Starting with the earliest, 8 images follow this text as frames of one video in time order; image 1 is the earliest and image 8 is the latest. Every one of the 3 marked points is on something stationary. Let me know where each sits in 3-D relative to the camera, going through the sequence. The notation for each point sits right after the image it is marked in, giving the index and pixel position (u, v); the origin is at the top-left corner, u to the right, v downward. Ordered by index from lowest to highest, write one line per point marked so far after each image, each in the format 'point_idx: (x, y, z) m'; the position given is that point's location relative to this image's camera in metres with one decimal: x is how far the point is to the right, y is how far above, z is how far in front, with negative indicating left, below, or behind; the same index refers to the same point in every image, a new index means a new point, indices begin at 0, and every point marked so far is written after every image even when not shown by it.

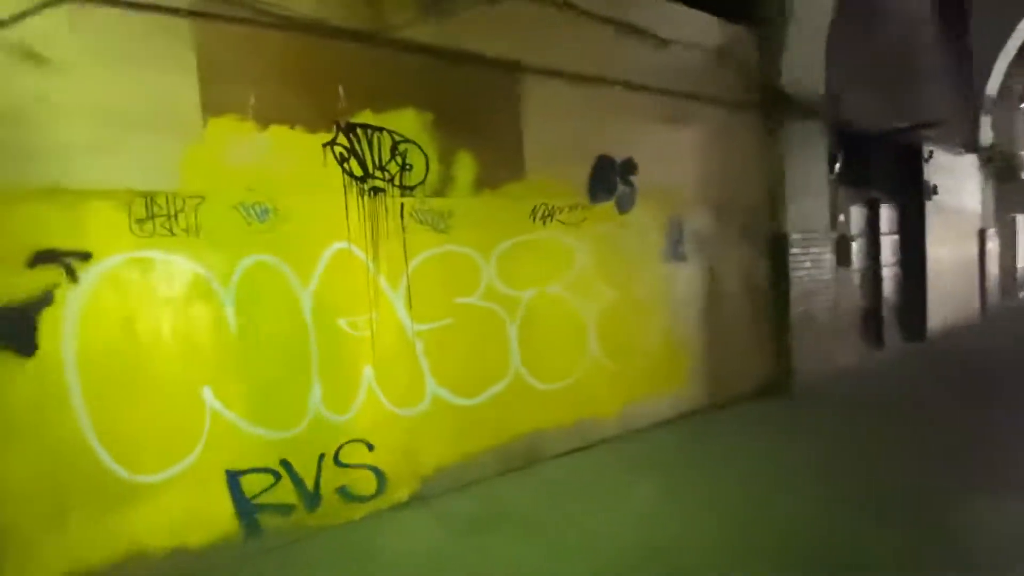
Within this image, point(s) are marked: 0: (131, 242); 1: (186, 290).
0: (-2.8, +0.3, +3.5) m
1: (-2.5, 0.0, +3.7) m
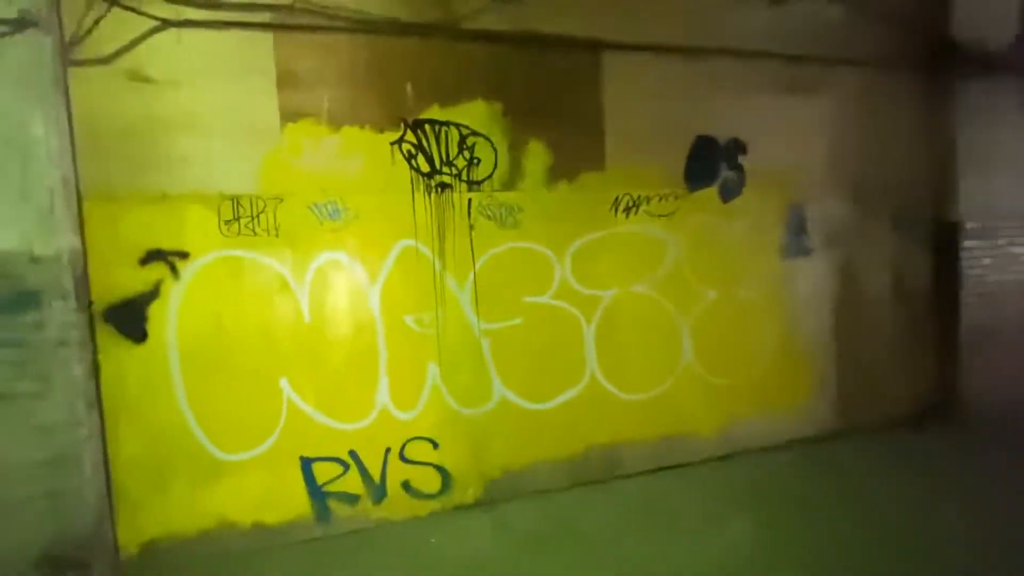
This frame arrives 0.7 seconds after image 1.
0: (-2.4, +0.4, +3.9) m
1: (-2.0, 0.0, +4.0) m
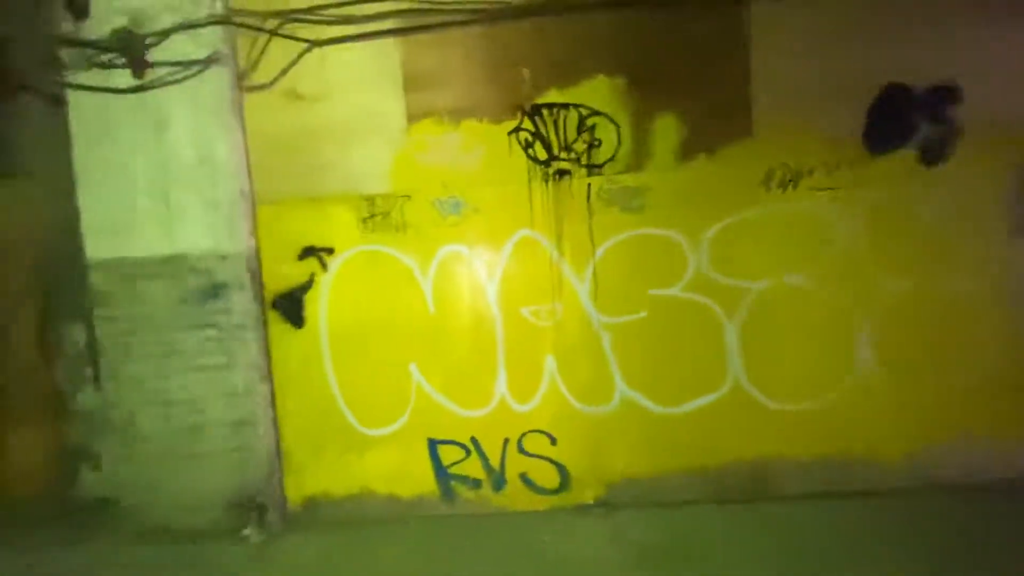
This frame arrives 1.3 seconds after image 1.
0: (-1.4, +0.4, +4.3) m
1: (-1.0, +0.1, +4.3) m
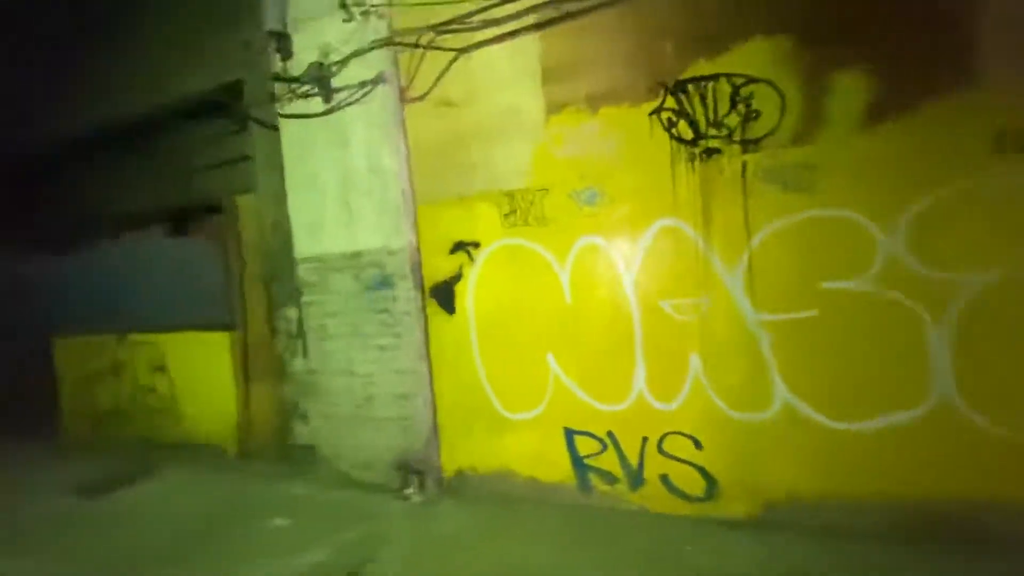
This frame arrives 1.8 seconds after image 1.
0: (-0.1, +0.5, +4.5) m
1: (+0.2, +0.2, +4.4) m
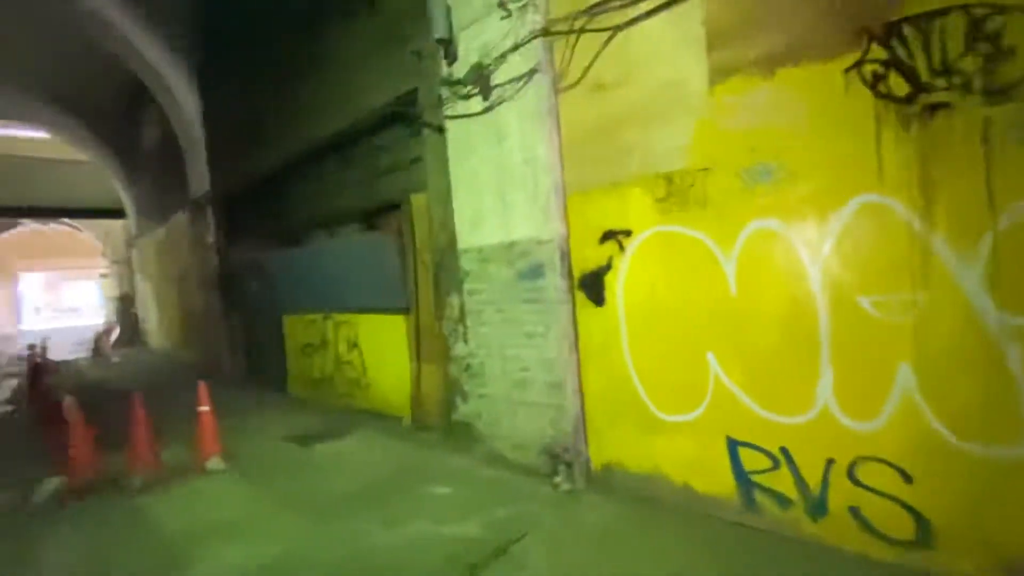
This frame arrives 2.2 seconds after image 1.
0: (+1.3, +0.6, +4.2) m
1: (+1.5, +0.2, +4.0) m
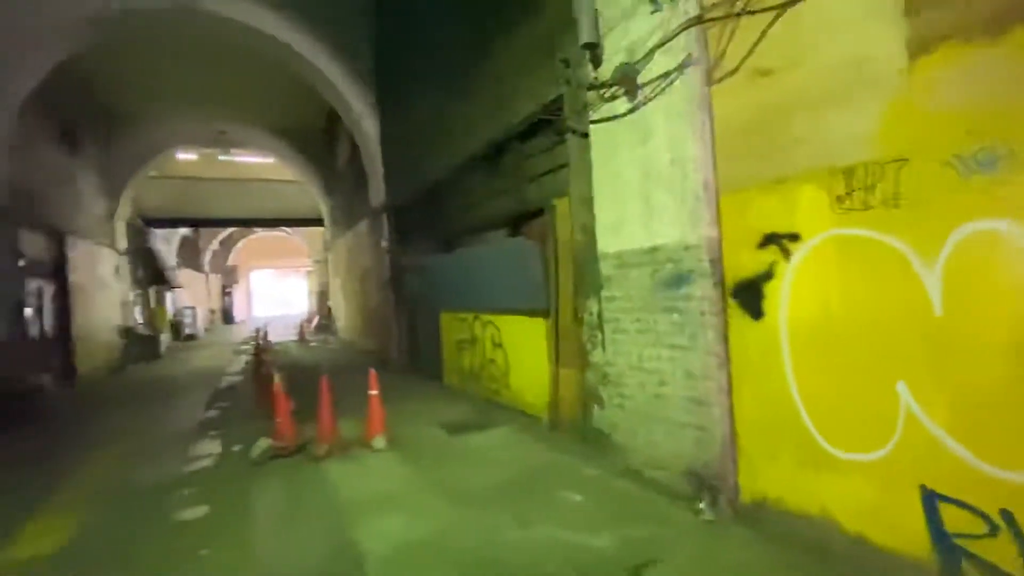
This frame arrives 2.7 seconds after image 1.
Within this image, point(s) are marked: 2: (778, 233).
0: (+2.4, +0.5, +3.6) m
1: (+2.6, +0.1, +3.3) m
2: (+2.2, +0.4, +3.9) m
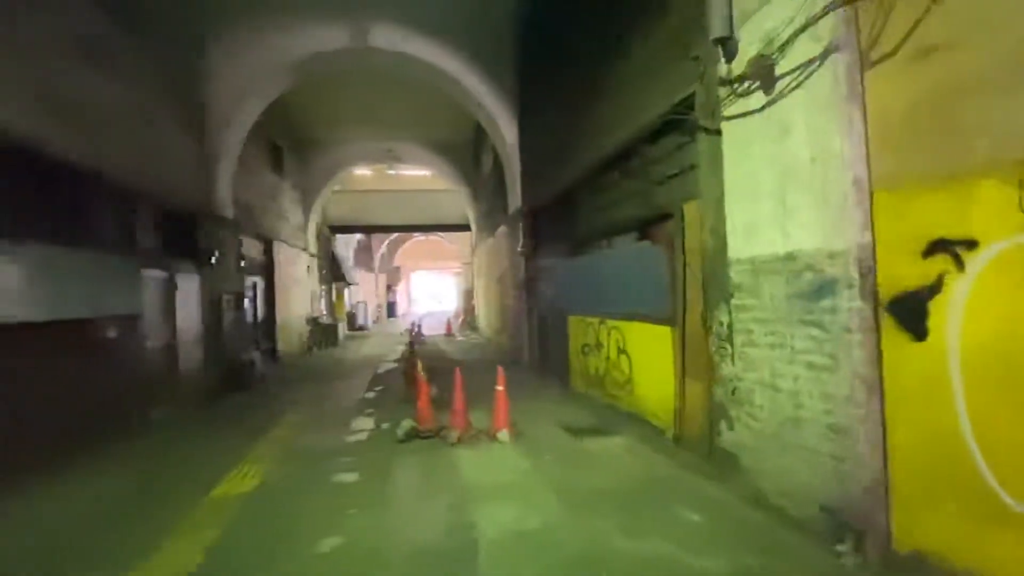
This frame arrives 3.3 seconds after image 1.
0: (+3.1, +0.4, +2.9) m
1: (+3.2, 0.0, +2.6) m
2: (+3.0, +0.3, +3.3) m
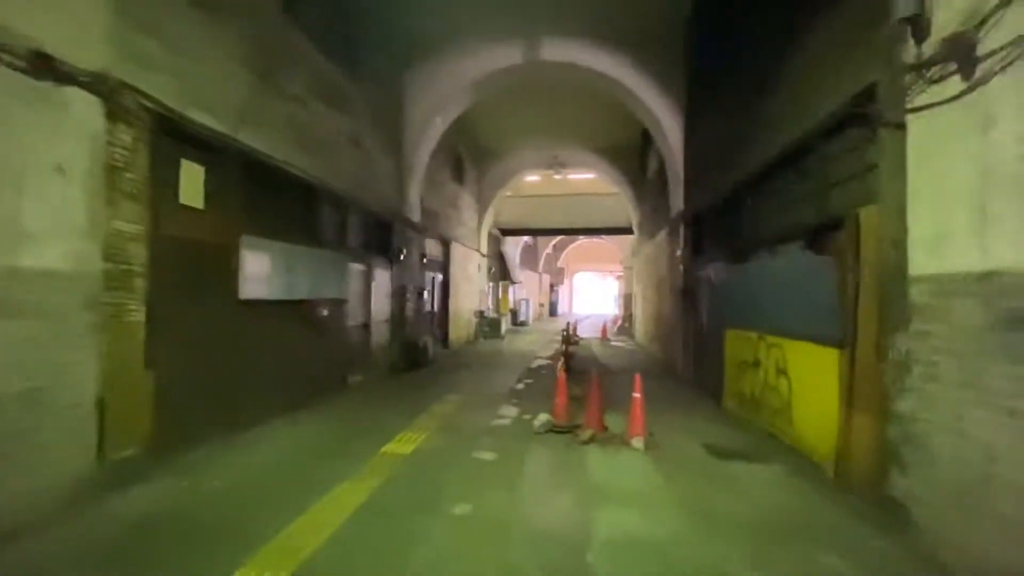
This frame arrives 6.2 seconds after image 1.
0: (+3.5, +0.2, +2.0) m
1: (+3.5, -0.2, +1.7) m
2: (+3.6, +0.1, +2.4) m
